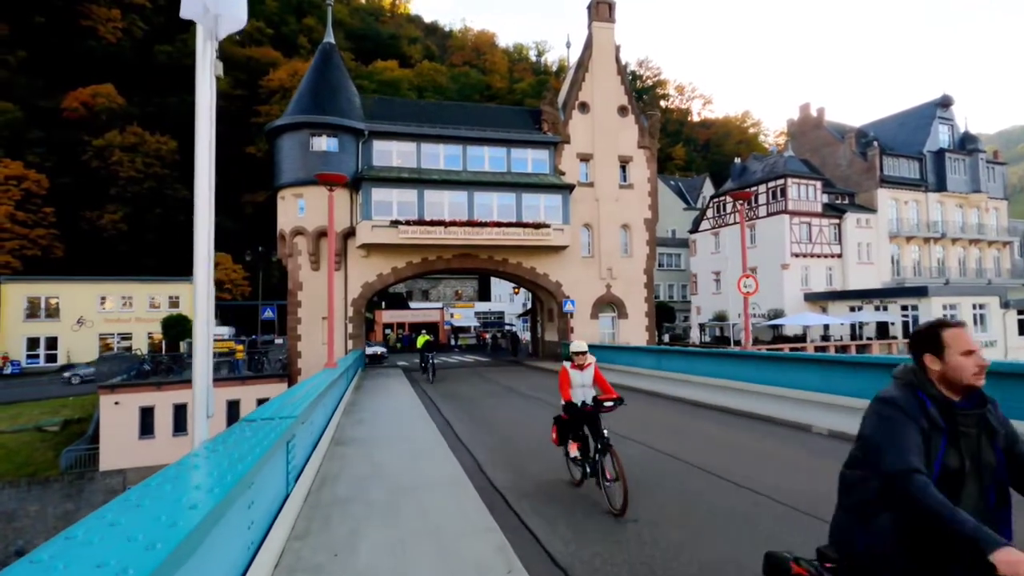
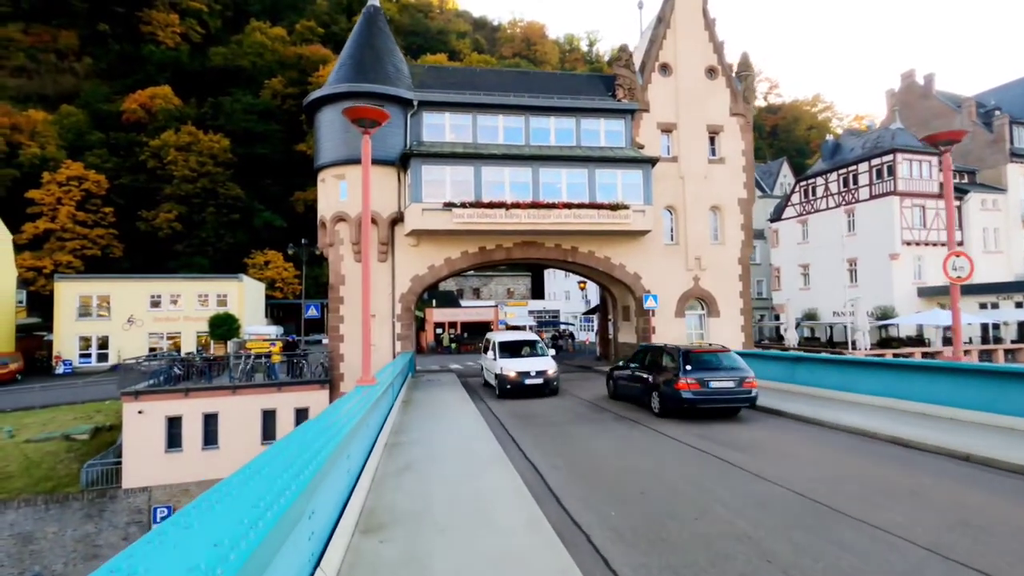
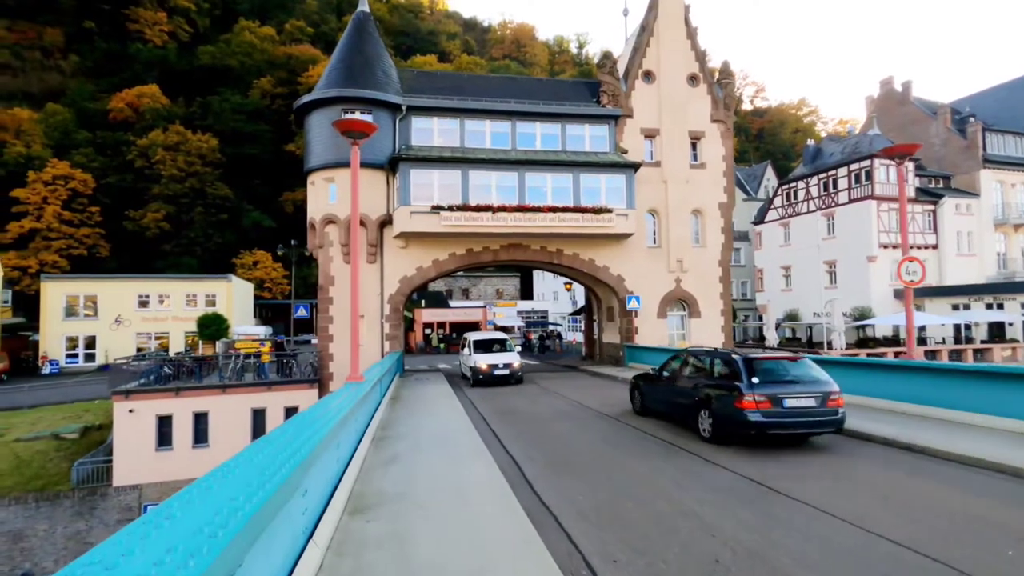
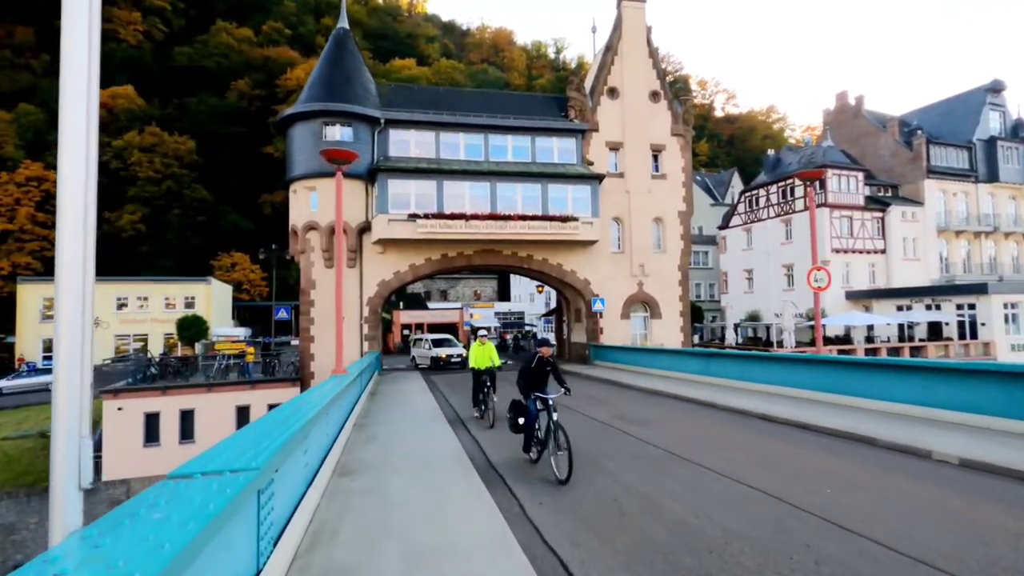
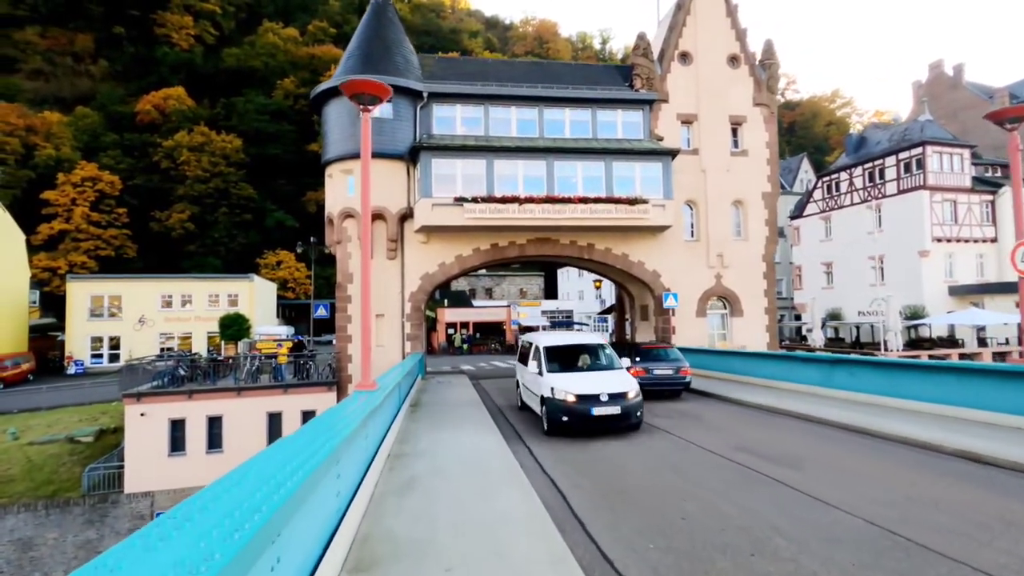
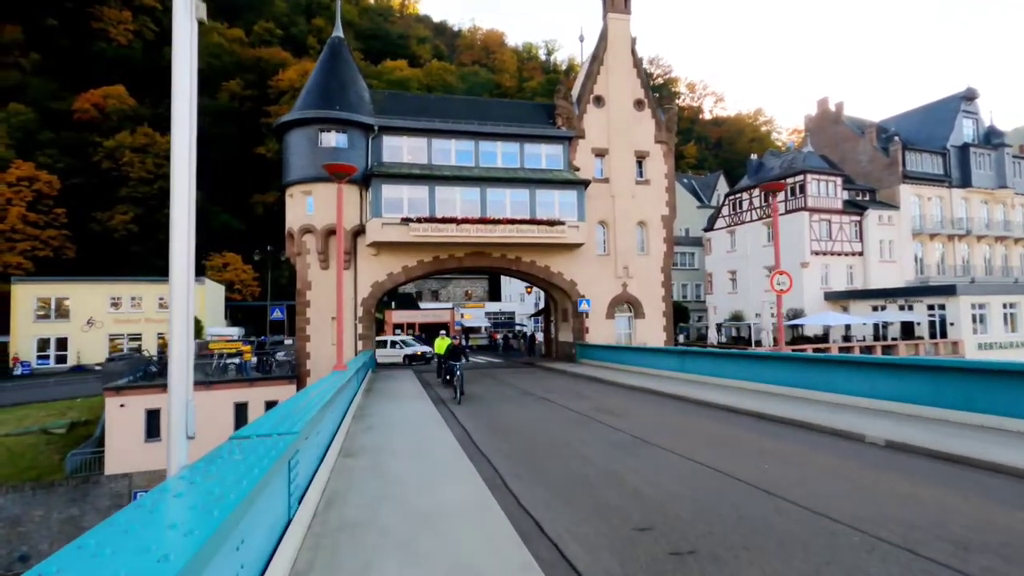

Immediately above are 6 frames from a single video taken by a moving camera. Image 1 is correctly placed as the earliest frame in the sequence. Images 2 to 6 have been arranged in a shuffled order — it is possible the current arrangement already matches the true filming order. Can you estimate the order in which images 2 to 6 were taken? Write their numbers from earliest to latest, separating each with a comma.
6, 4, 3, 2, 5
